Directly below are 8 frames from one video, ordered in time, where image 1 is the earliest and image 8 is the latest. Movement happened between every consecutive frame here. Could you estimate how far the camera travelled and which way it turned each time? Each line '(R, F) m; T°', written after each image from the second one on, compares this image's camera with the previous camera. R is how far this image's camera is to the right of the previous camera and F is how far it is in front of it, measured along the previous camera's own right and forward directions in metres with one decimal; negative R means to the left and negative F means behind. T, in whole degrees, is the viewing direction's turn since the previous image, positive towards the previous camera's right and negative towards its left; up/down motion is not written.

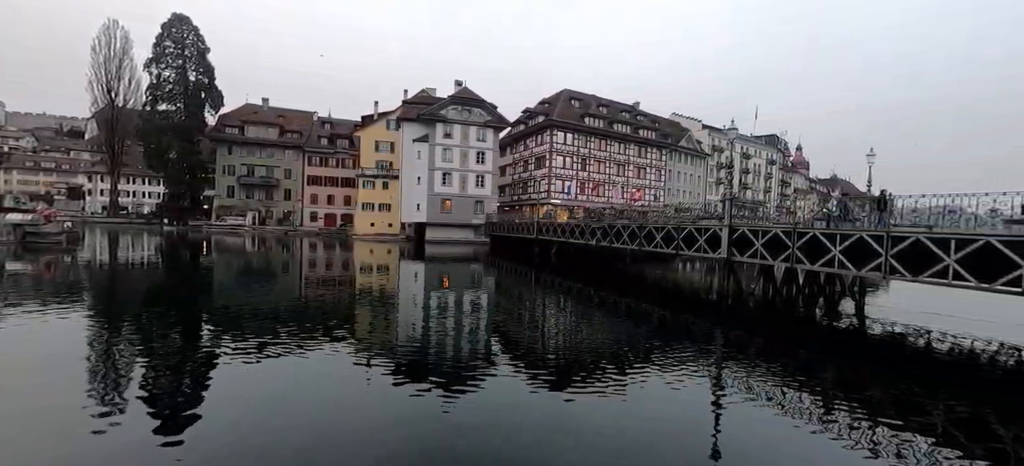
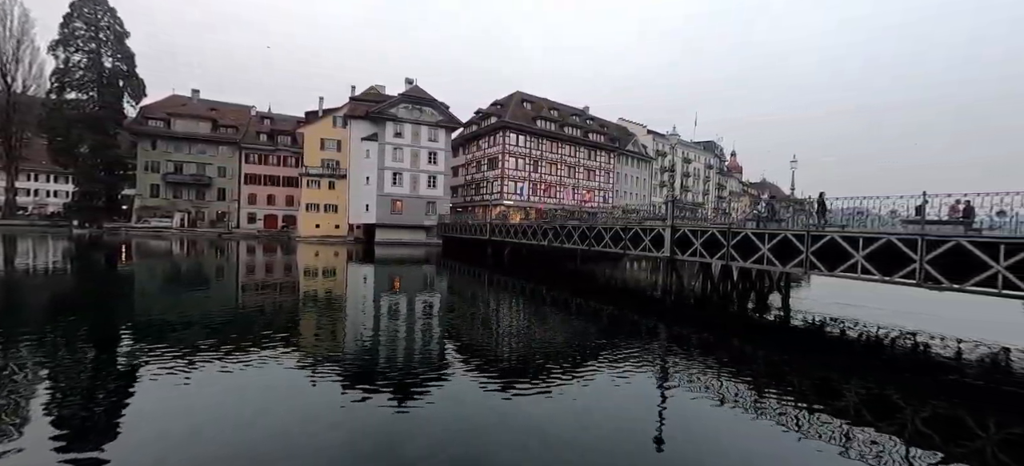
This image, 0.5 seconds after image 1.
(0.0, 0.0) m; +7°
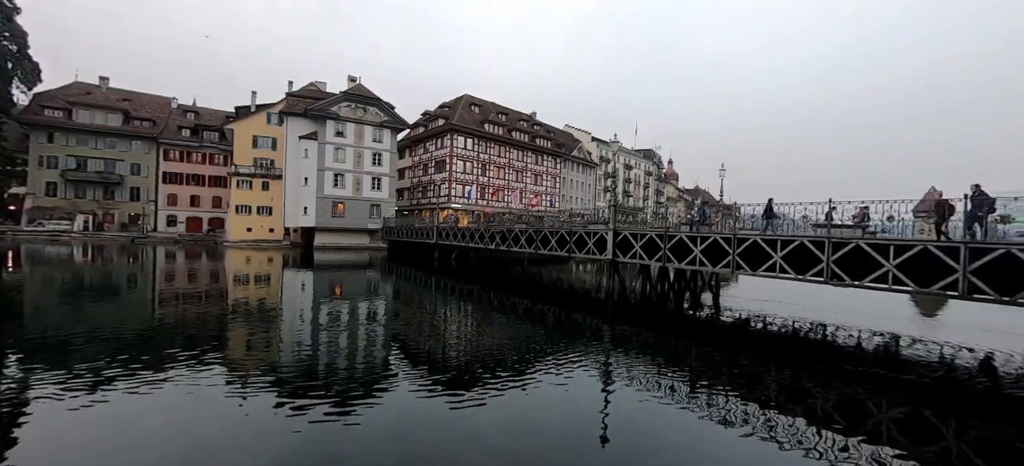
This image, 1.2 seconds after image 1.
(0.0, 0.0) m; +7°
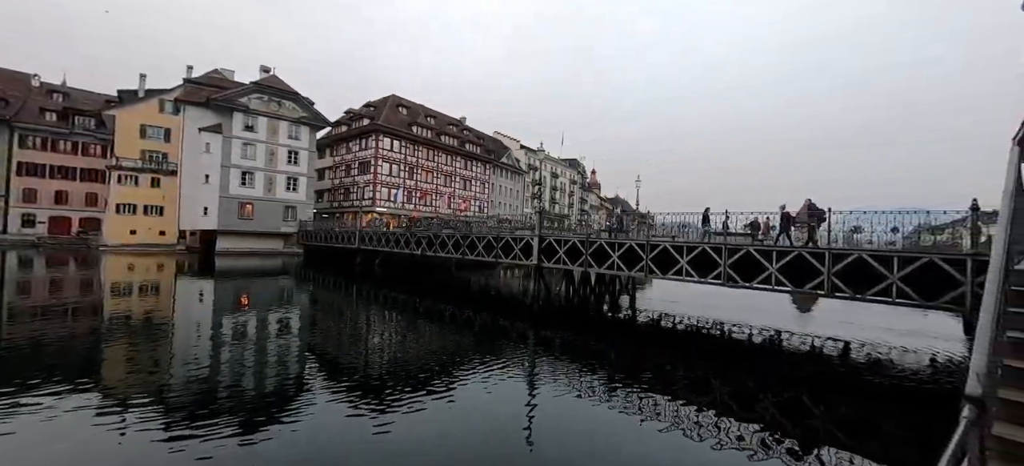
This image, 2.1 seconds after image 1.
(-0.1, +0.1) m; +10°
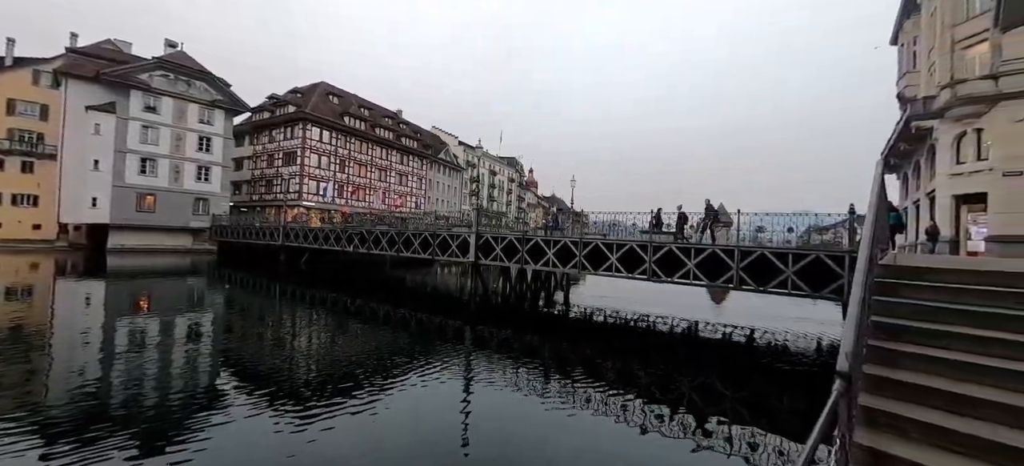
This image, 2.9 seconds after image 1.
(0.0, 0.0) m; +9°
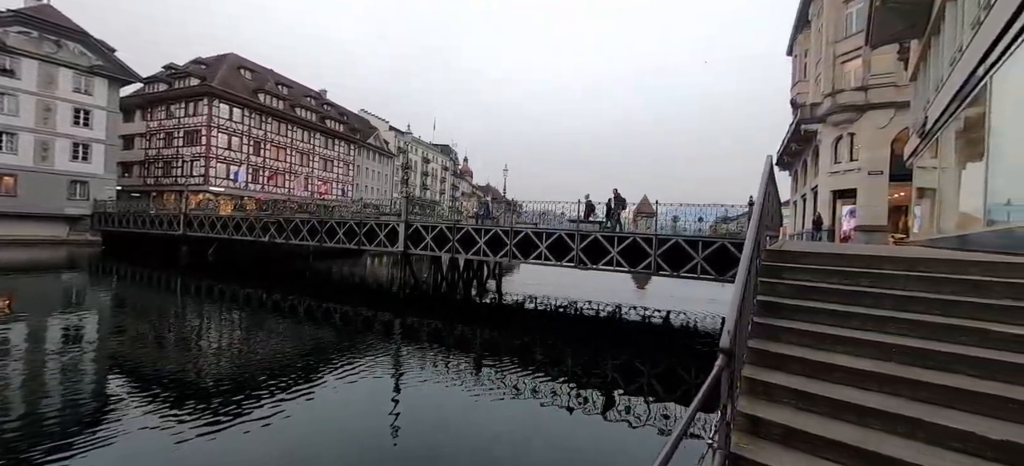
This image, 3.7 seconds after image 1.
(+0.2, +0.1) m; +9°
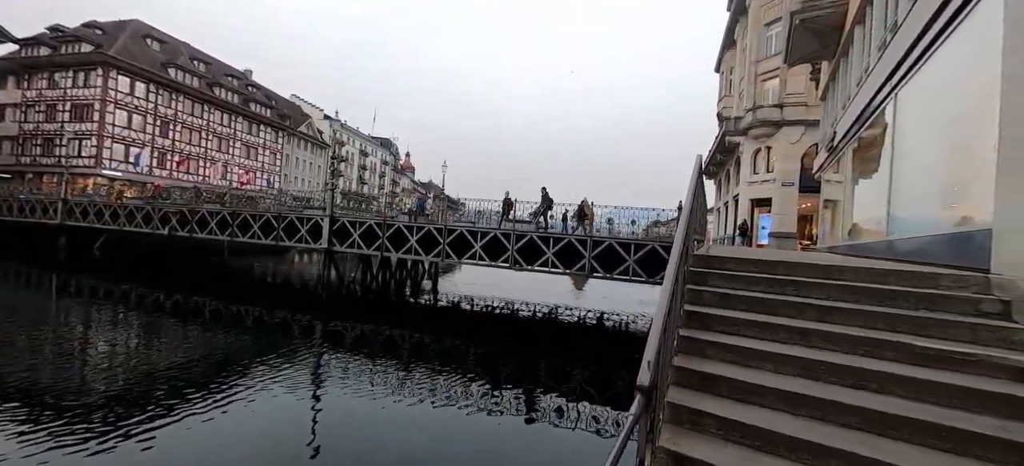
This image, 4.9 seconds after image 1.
(+0.4, +0.6) m; +8°
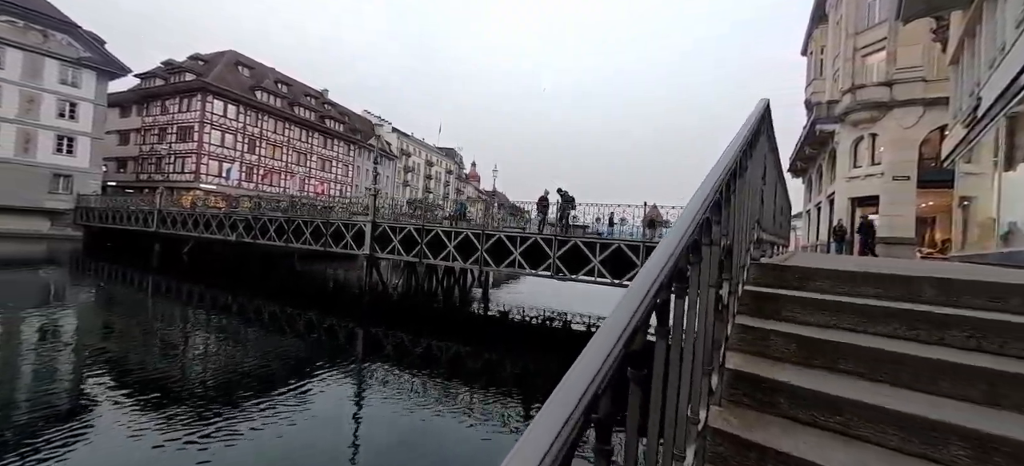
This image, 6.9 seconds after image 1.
(+0.9, +1.6) m; -9°
